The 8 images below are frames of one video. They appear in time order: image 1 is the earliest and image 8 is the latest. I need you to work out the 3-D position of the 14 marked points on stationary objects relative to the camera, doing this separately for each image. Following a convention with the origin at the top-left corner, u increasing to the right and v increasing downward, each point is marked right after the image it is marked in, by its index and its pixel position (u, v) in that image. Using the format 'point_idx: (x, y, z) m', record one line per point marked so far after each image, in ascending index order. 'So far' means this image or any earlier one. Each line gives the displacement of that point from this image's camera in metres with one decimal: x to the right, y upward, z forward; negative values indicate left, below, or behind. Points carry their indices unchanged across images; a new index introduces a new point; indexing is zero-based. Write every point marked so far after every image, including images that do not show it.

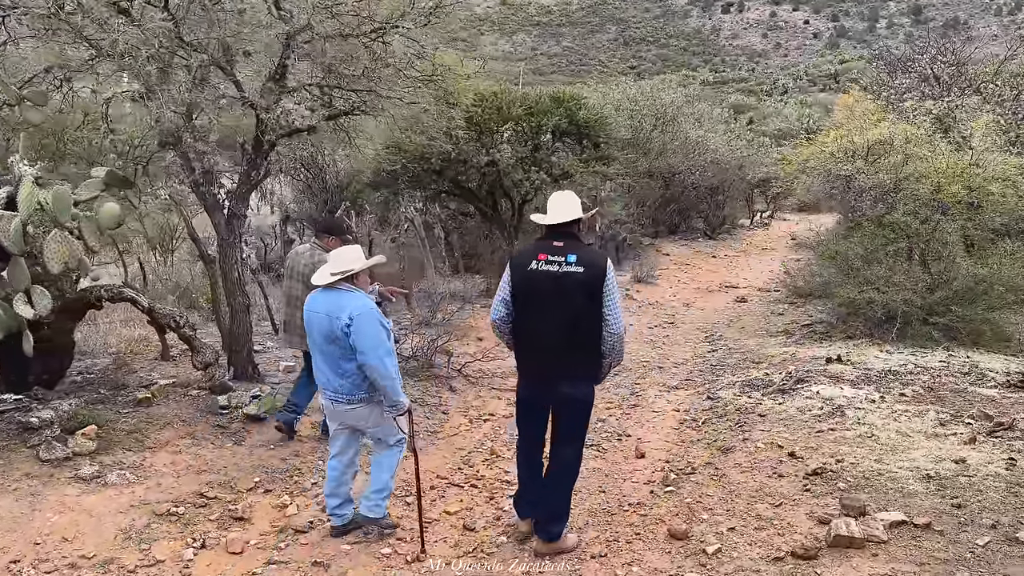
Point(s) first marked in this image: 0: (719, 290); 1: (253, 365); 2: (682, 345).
0: (+3.3, 0.0, +12.4) m
1: (-1.9, -0.6, +5.8) m
2: (+1.9, -0.6, +8.8) m
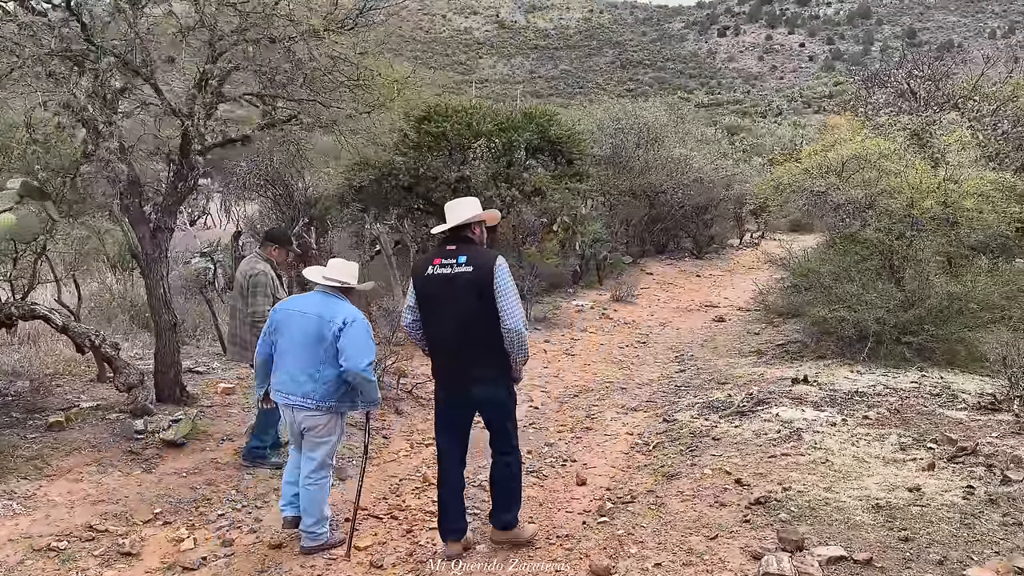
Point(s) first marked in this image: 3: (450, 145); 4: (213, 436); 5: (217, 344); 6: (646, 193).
0: (+2.9, -0.3, +12.1) m
1: (-2.3, -0.7, +5.6) m
2: (+1.5, -0.8, +8.5) m
3: (-0.9, +2.0, +11.3) m
4: (-1.9, -0.9, +5.1) m
5: (-2.9, -0.6, +7.9) m
6: (+2.8, +1.9, +16.4) m
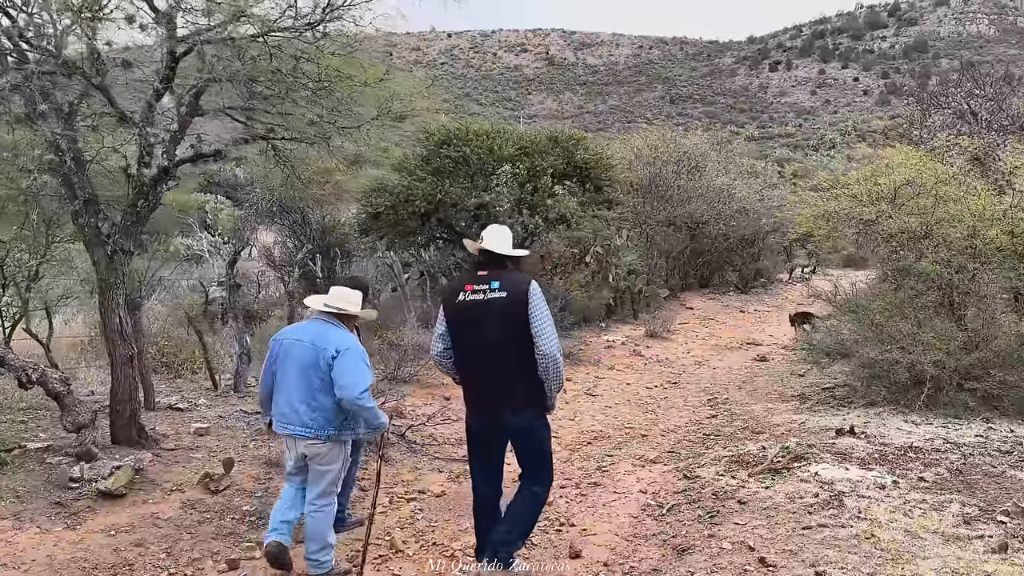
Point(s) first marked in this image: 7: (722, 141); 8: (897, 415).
0: (+3.2, -0.8, +11.3) m
1: (-2.3, -0.9, +5.0) m
2: (+1.6, -1.2, +7.8) m
3: (-0.6, +1.6, +10.8) m
4: (-2.0, -1.1, +4.5) m
5: (-2.8, -0.8, +7.4) m
6: (+3.5, +1.2, +15.6) m
7: (+5.3, +3.6, +20.0) m
8: (+3.2, -1.1, +6.6) m
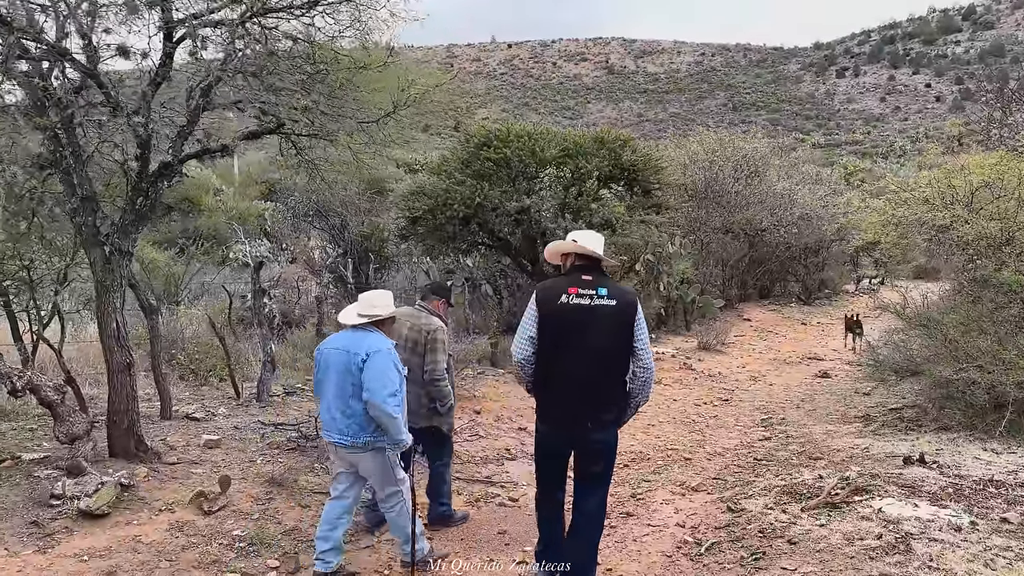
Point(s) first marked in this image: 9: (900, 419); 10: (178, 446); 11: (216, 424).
0: (+3.8, -1.0, +10.5) m
1: (-2.2, -0.9, +4.7) m
2: (+1.9, -1.3, +7.2) m
3: (0.0, +1.5, +10.4) m
4: (-1.9, -1.1, +4.1) m
5: (-2.5, -0.9, +7.1) m
6: (+4.4, +1.0, +14.9) m
7: (+6.6, +3.4, +19.2) m
8: (+3.4, -1.1, +5.9) m
9: (+3.4, -1.1, +7.0) m
10: (-2.2, -1.1, +5.3) m
11: (-2.3, -1.0, +6.1) m
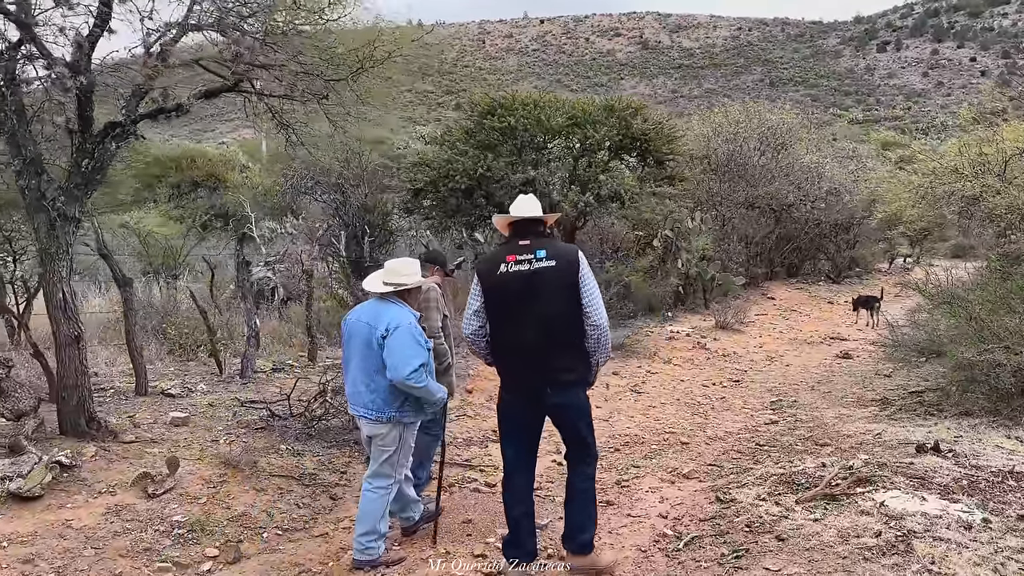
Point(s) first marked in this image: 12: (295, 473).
0: (+3.9, -0.7, +10.1) m
1: (-2.3, -0.7, +4.5) m
2: (+1.9, -1.1, +6.8) m
3: (+0.1, +1.8, +10.0) m
4: (-2.0, -1.0, +3.9) m
5: (-2.5, -0.6, +6.8) m
6: (+4.6, +1.4, +14.3) m
7: (+7.0, +3.9, +18.4) m
8: (+3.3, -1.0, +5.5) m
9: (+3.3, -0.9, +6.5) m
10: (-2.4, -0.9, +5.1) m
11: (-2.4, -0.8, +5.9) m
12: (-1.2, -1.0, +4.5) m
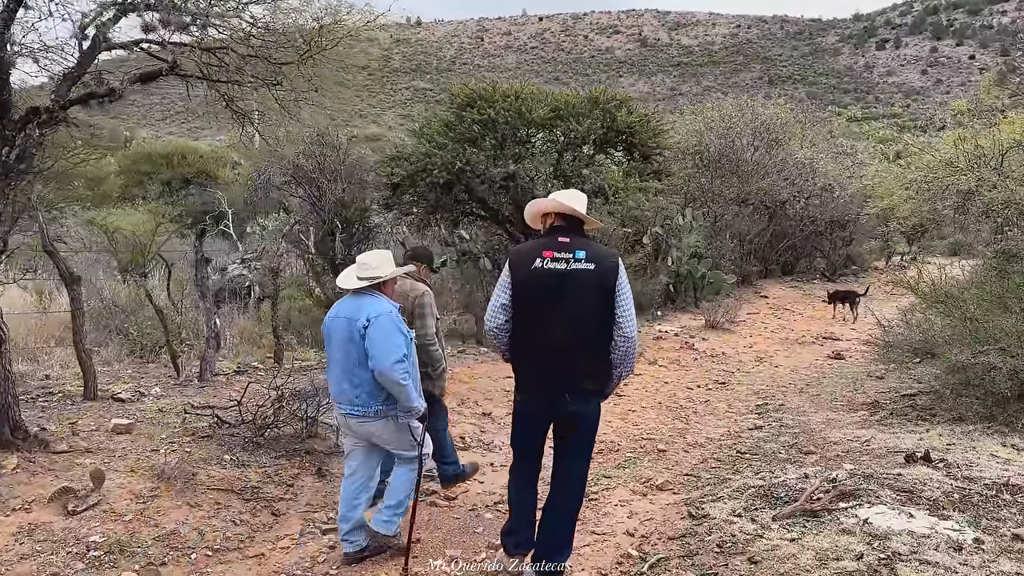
0: (+3.6, -0.7, +9.8) m
1: (-2.6, -0.7, +4.2) m
2: (+1.7, -1.0, +6.4) m
3: (-0.1, +1.8, +9.7) m
4: (-2.3, -1.0, +3.6) m
5: (-2.8, -0.6, +6.5) m
6: (+4.4, +1.5, +14.0) m
7: (+6.8, +3.9, +18.1) m
8: (+3.1, -1.0, +5.1) m
9: (+3.1, -0.9, +6.2) m
10: (-2.6, -0.9, +4.8) m
11: (-2.6, -0.8, +5.5) m
12: (-1.4, -1.0, +4.2) m
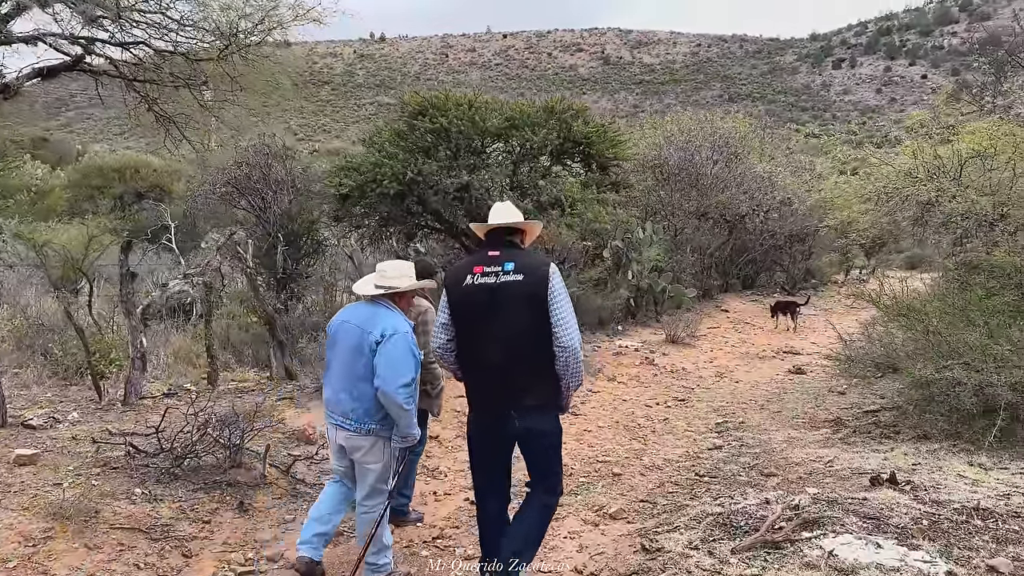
0: (+3.1, -0.8, +9.6) m
1: (-2.9, -0.8, +3.7) m
2: (+1.3, -1.2, +6.2) m
3: (-0.7, +1.6, +9.4) m
4: (-2.5, -1.0, +3.1) m
5: (-3.2, -0.8, +6.1) m
6: (+3.7, +1.2, +13.9) m
7: (+5.8, +3.6, +18.1) m
8: (+2.8, -1.0, +4.9) m
9: (+2.7, -1.0, +6.0) m
10: (-2.9, -0.9, +4.3) m
11: (-2.9, -0.9, +5.1) m
12: (-1.7, -1.1, +3.8) m
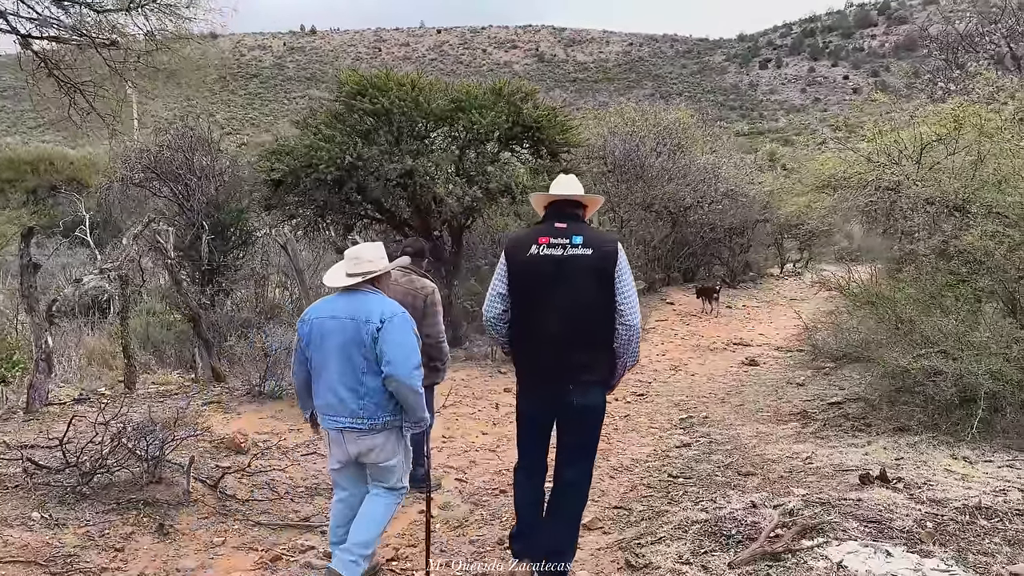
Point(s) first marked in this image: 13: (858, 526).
0: (+2.5, -0.7, +9.3) m
1: (-3.0, -0.8, +3.0) m
2: (+0.9, -1.1, +5.8) m
3: (-1.3, +1.7, +8.8) m
4: (-2.6, -1.0, +2.5) m
5: (-3.5, -0.7, +5.4) m
6: (+2.7, +1.4, +13.7) m
7: (+4.5, +3.8, +18.1) m
8: (+2.5, -0.9, +4.7) m
9: (+2.4, -0.9, +5.8) m
10: (-3.1, -0.9, +3.6) m
11: (-3.2, -0.9, +4.4) m
12: (-1.9, -1.1, +3.2) m
13: (+1.5, -1.0, +3.4) m
